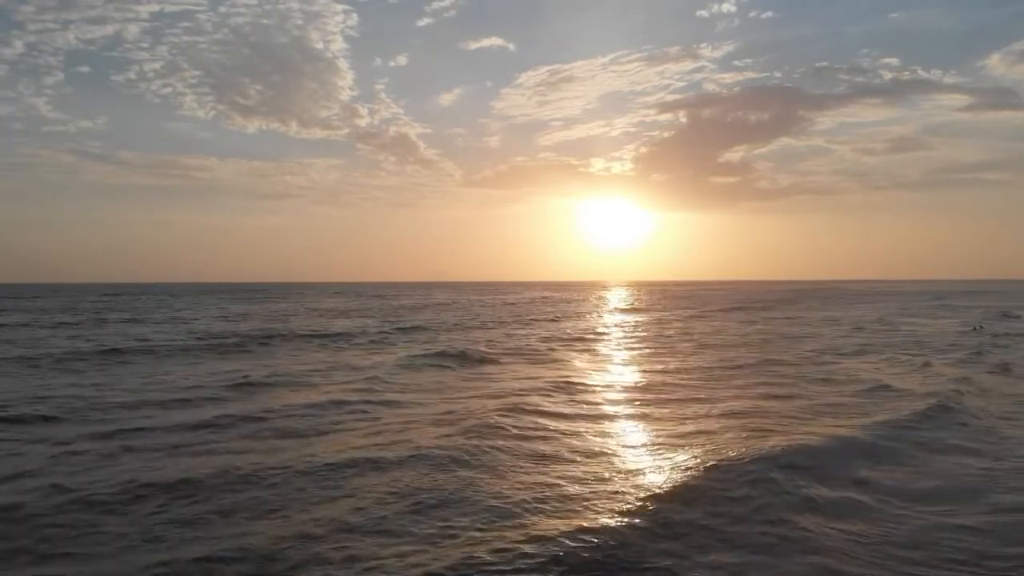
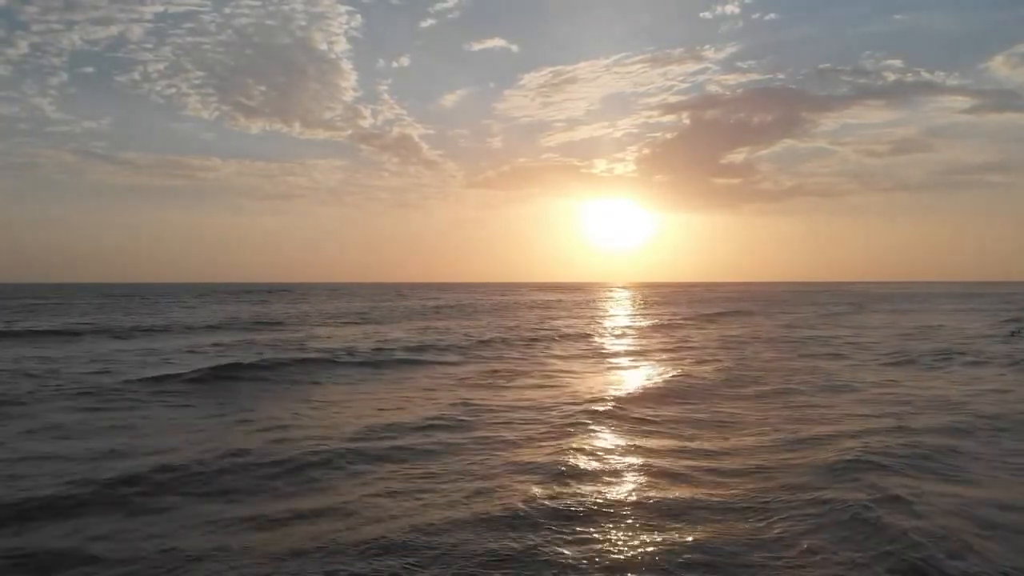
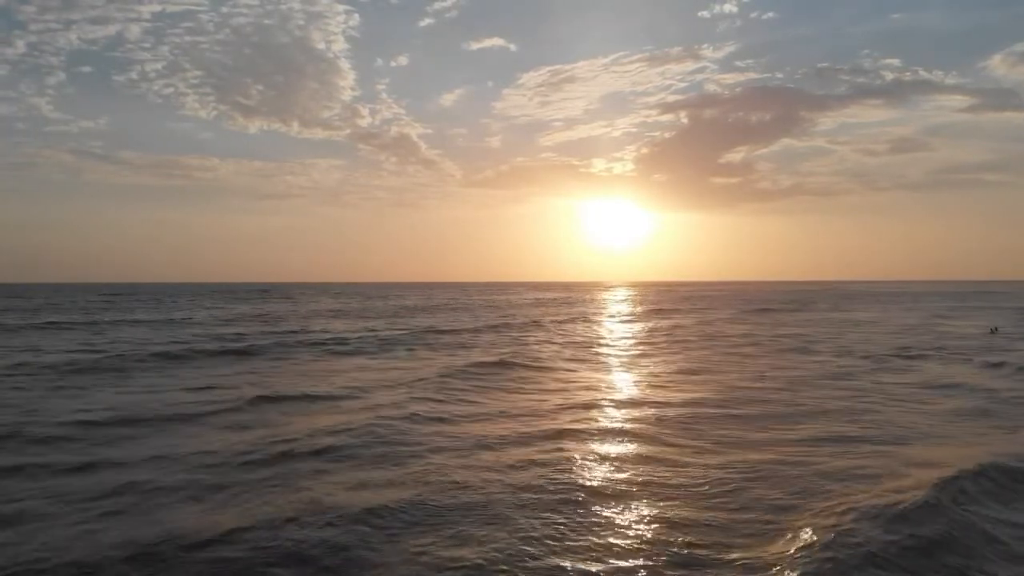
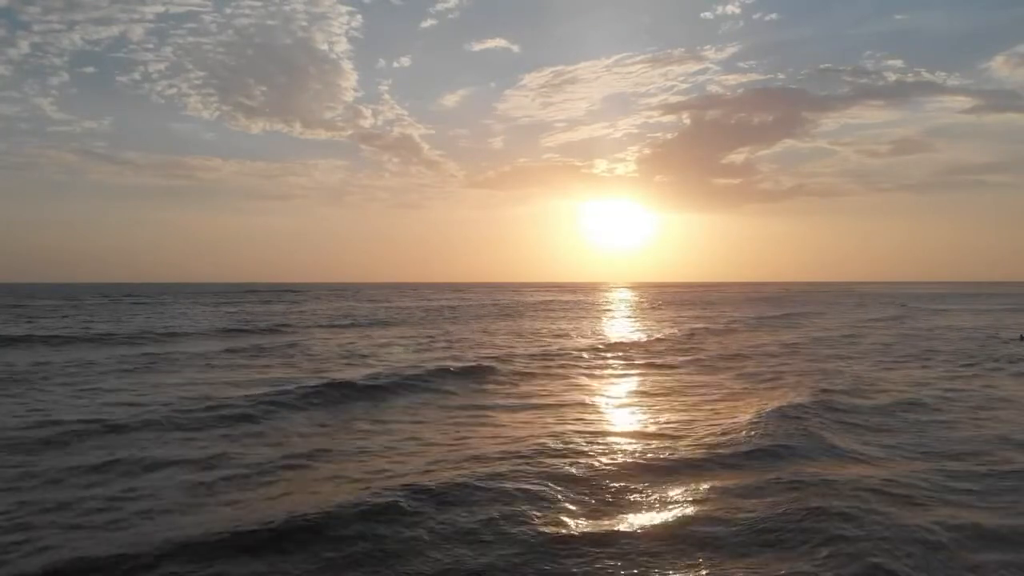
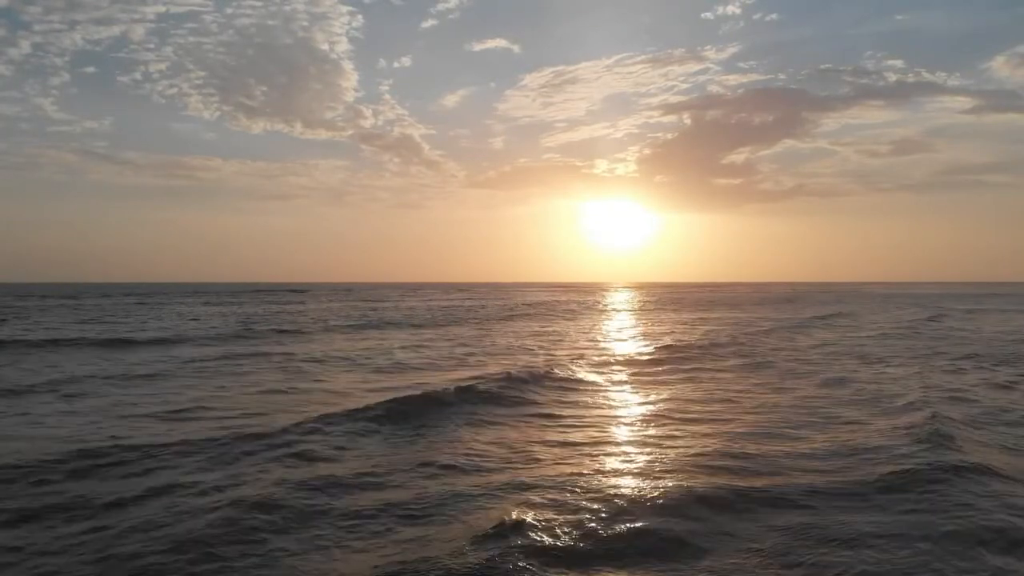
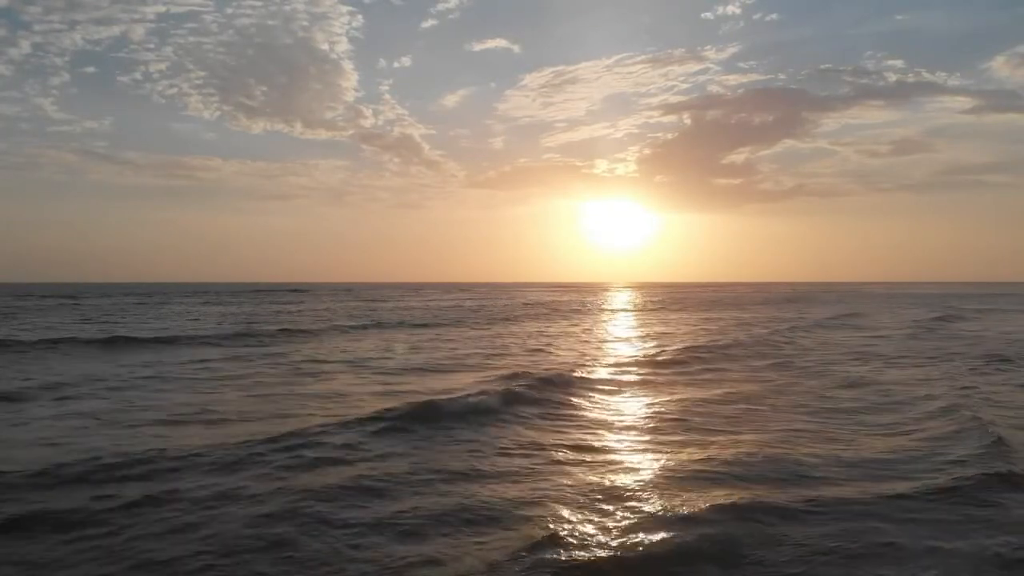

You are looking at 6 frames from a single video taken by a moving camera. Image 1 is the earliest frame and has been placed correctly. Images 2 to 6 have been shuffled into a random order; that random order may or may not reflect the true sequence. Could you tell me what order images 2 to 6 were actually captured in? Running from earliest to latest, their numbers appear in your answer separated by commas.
3, 2, 4, 5, 6
